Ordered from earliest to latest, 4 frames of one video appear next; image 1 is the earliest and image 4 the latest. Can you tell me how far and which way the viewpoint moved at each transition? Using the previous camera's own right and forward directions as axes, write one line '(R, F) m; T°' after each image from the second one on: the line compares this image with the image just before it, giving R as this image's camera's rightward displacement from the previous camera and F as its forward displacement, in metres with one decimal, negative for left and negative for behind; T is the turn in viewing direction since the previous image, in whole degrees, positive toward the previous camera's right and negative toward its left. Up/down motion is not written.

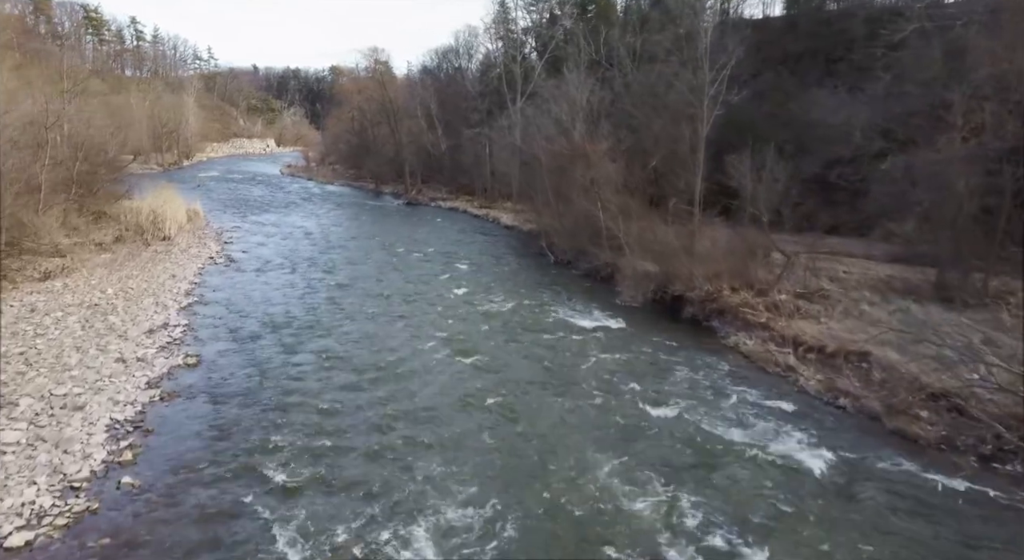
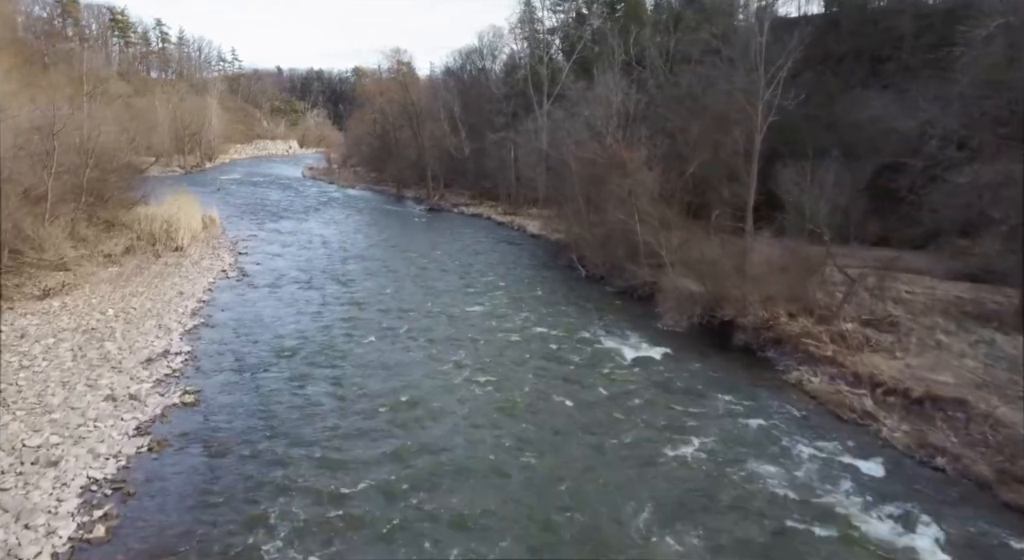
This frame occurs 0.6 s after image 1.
(-0.3, +1.6) m; -2°
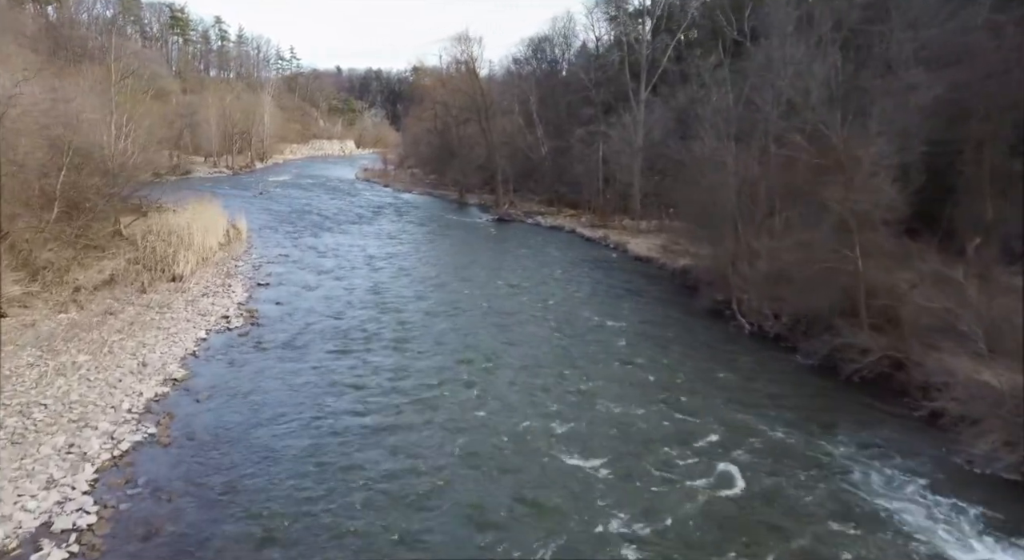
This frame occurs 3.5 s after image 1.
(-1.8, +7.6) m; -4°
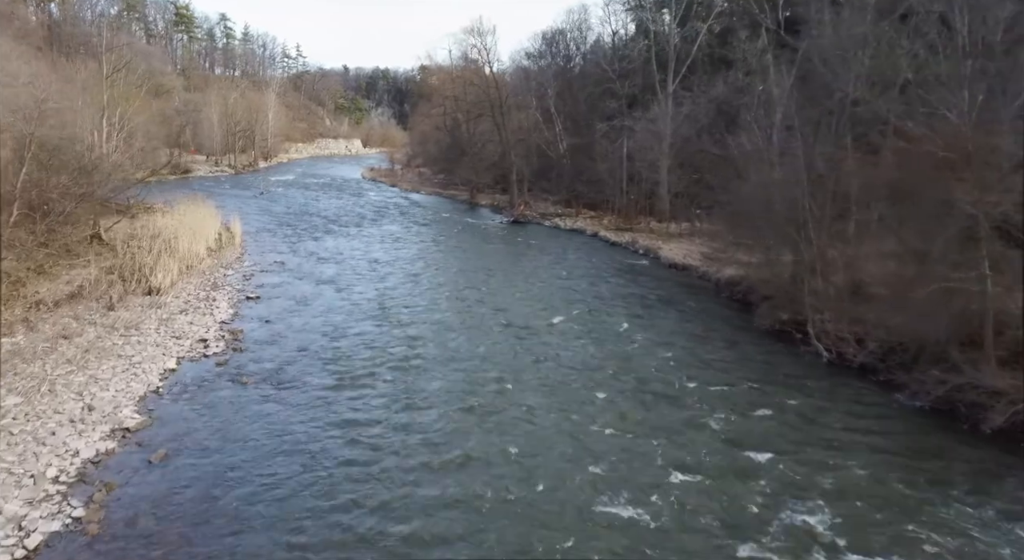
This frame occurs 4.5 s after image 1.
(-0.5, +2.6) m; -1°
